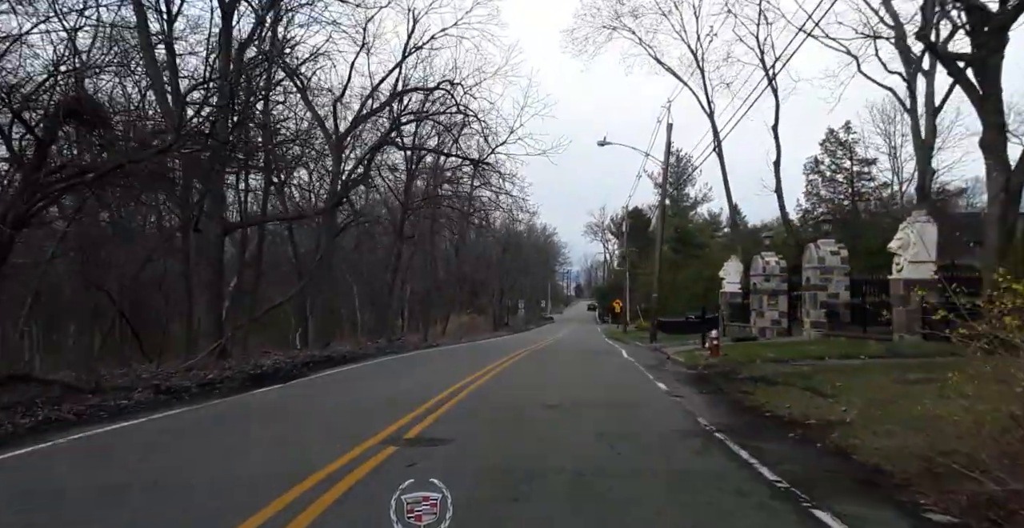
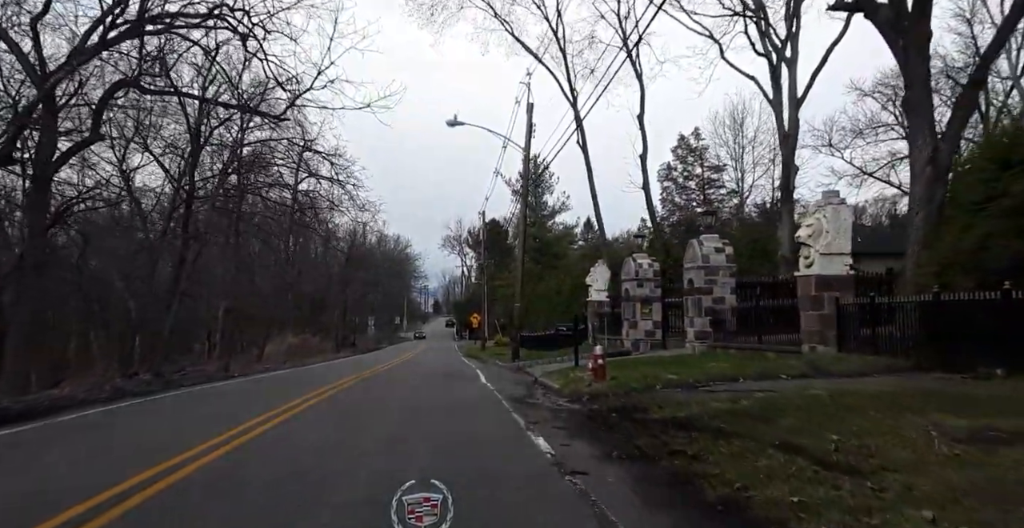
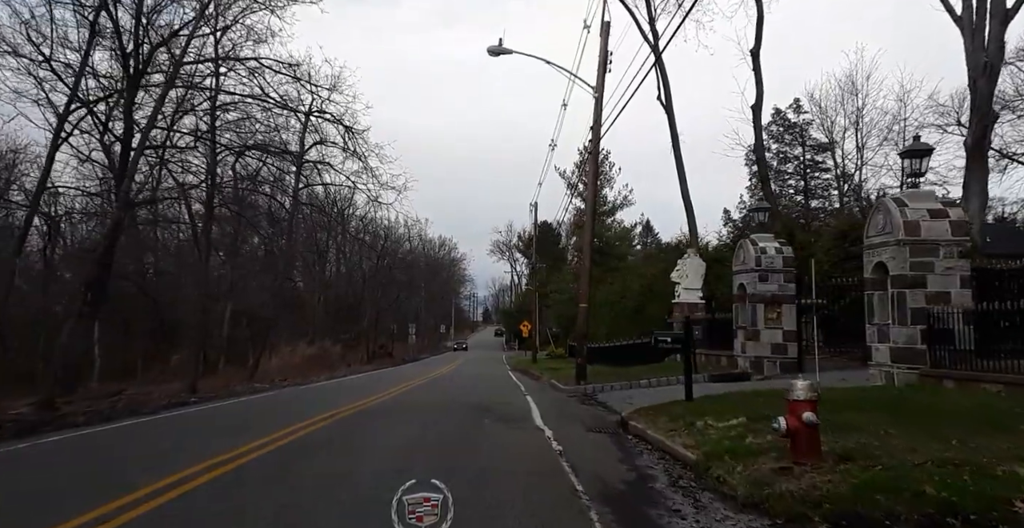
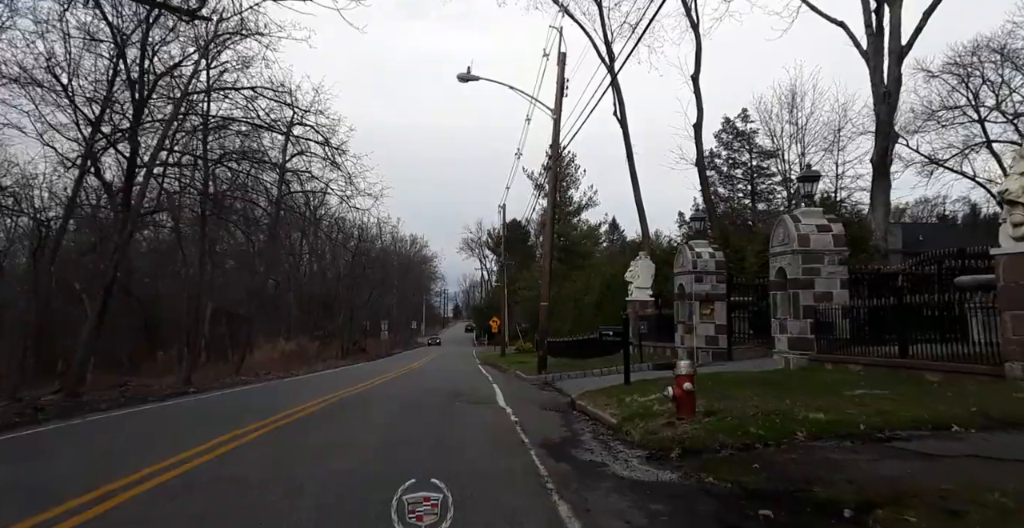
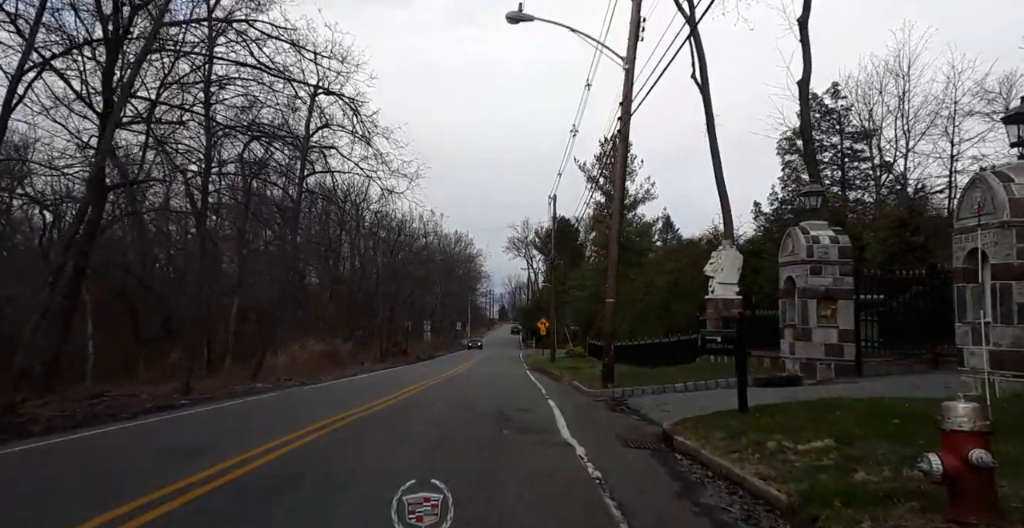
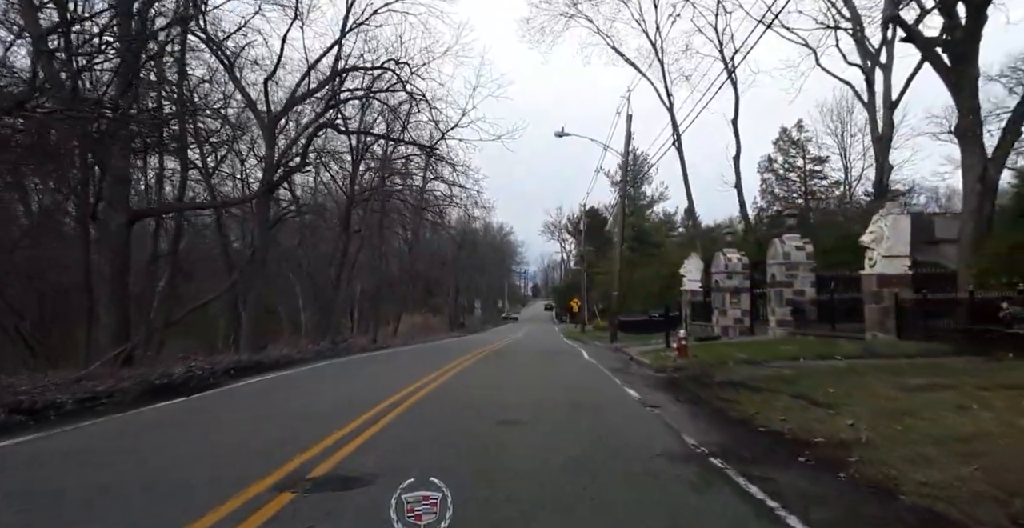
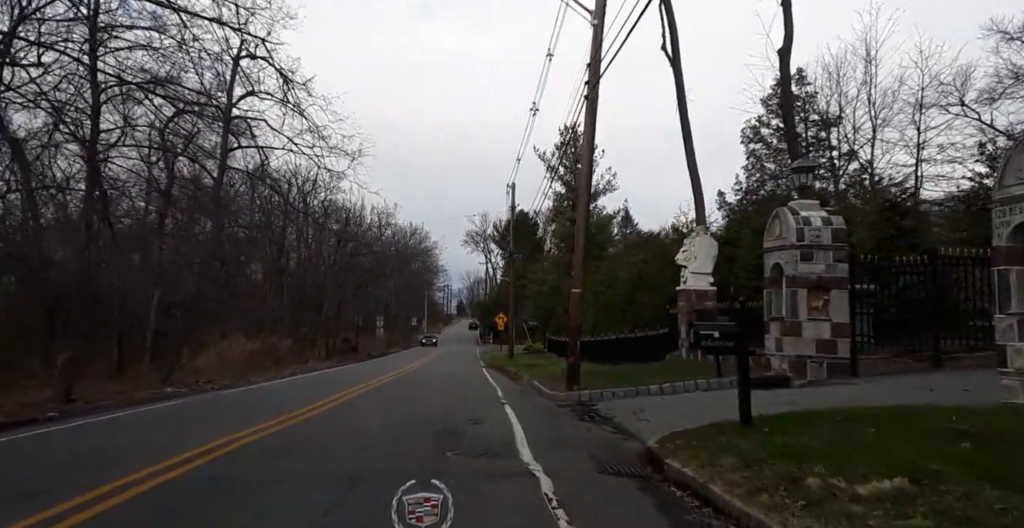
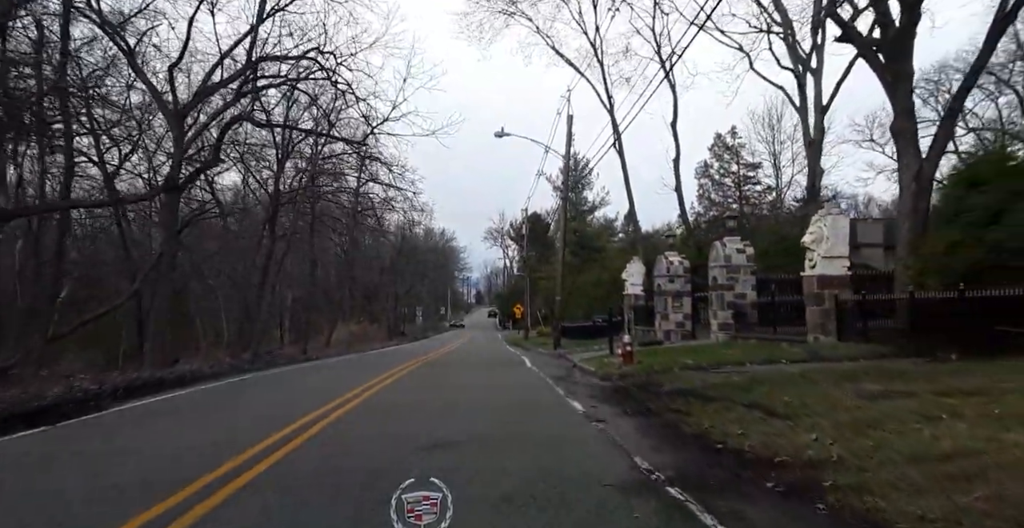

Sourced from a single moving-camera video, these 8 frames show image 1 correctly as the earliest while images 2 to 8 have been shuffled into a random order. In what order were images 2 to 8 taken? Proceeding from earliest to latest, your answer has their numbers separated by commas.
6, 8, 2, 4, 3, 5, 7
